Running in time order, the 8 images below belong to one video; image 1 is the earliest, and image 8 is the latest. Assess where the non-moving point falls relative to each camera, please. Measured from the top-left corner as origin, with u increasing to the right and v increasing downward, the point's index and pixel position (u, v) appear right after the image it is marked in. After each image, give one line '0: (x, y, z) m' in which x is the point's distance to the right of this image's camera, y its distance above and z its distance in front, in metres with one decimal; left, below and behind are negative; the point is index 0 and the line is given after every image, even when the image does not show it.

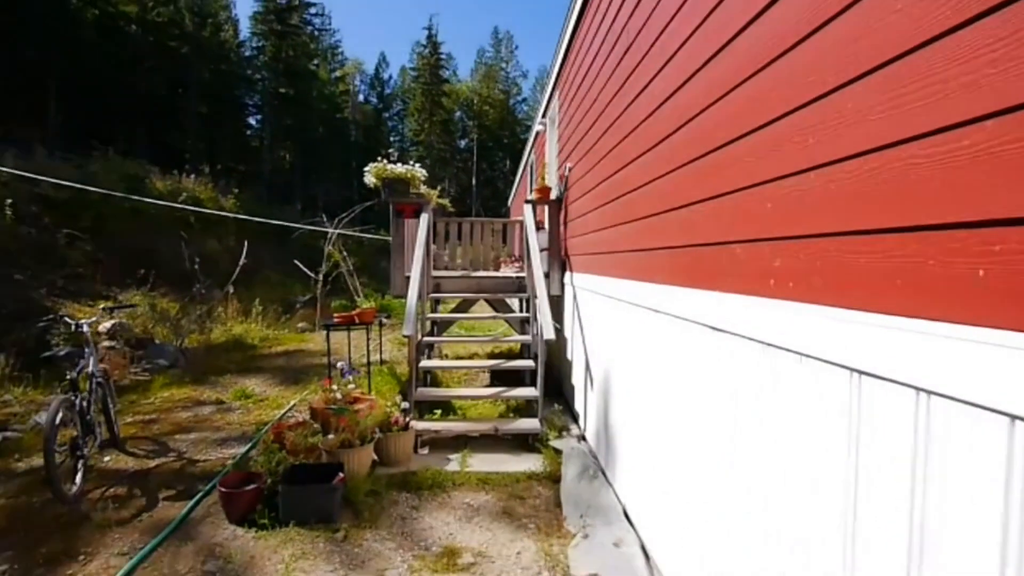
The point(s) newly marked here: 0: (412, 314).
0: (-1.1, -0.3, +4.8) m
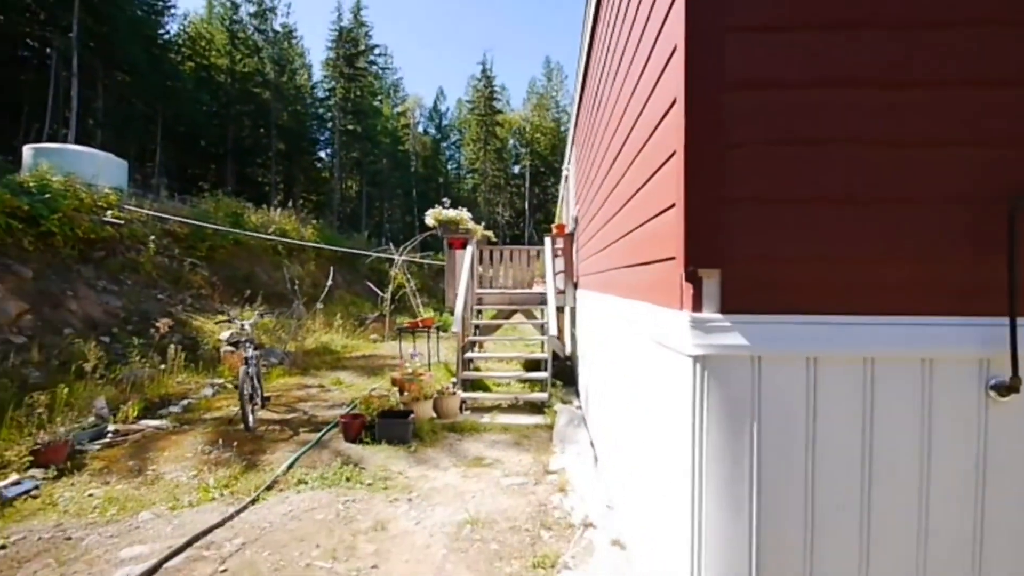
0: (-0.8, -0.5, +6.8) m
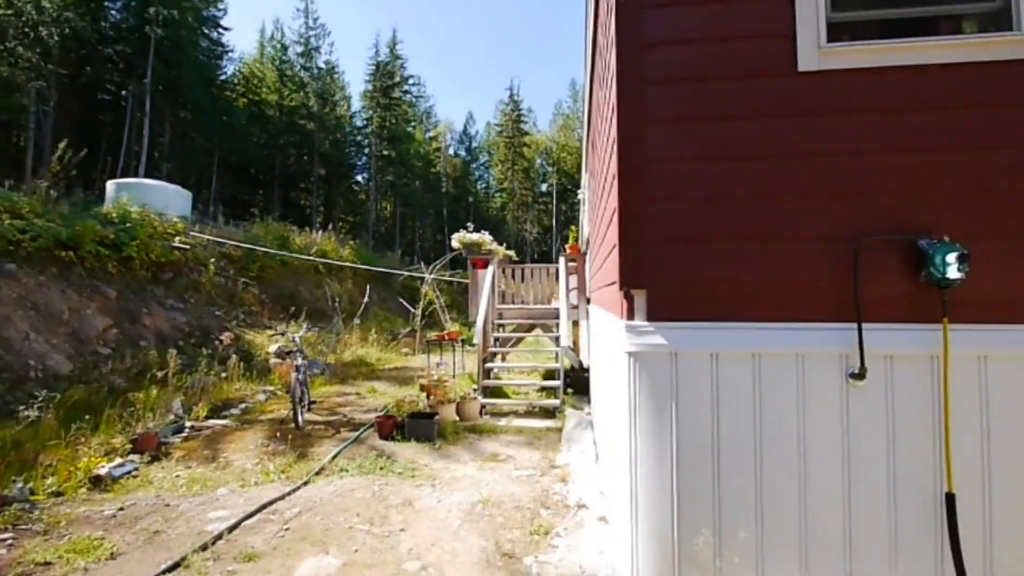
0: (-0.6, -0.8, +7.6) m
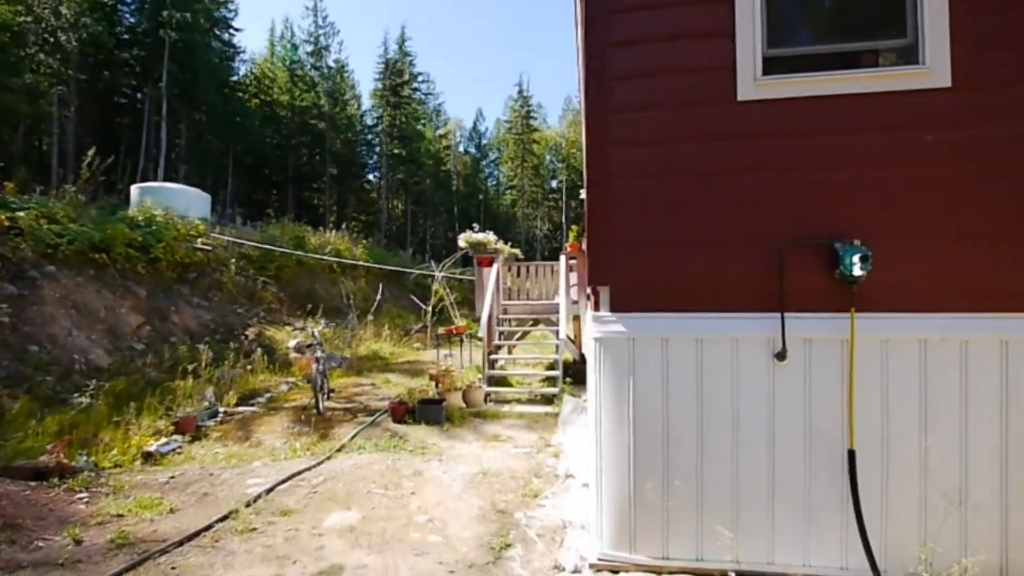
0: (-0.5, -0.7, +8.1) m
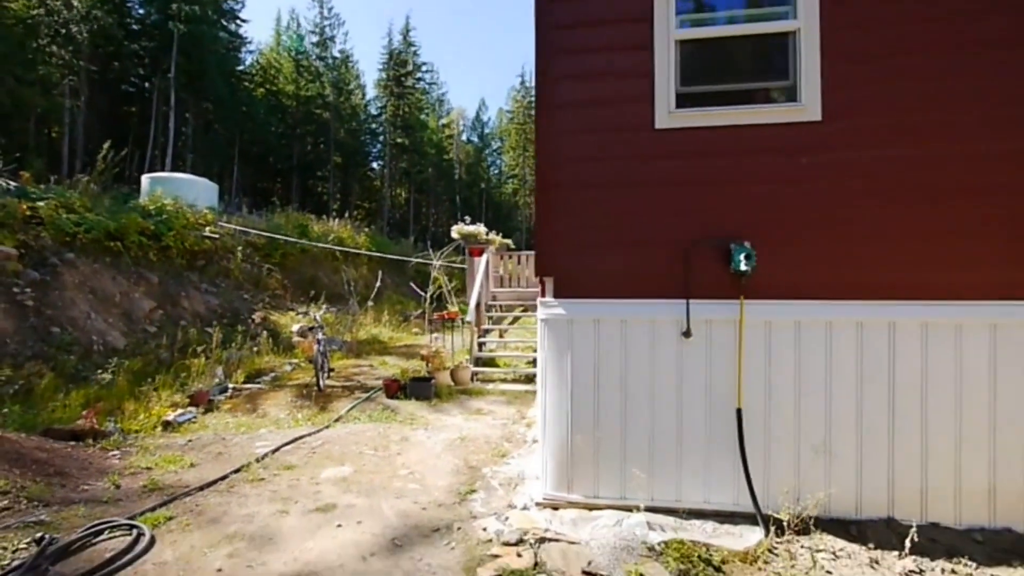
0: (-0.8, -0.5, +8.8) m
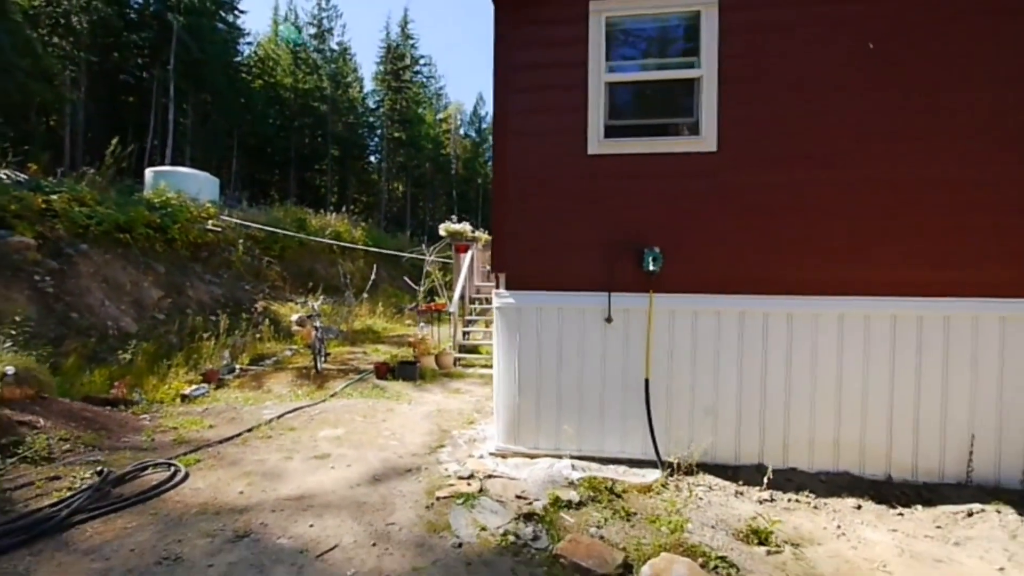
0: (-1.2, -0.3, +9.7) m
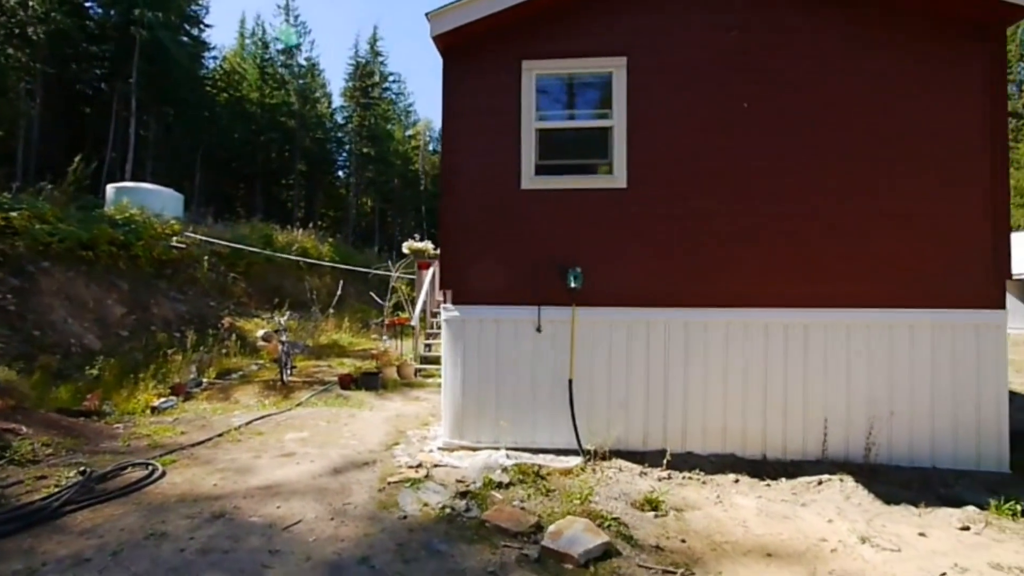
0: (-2.2, -0.7, +10.3) m
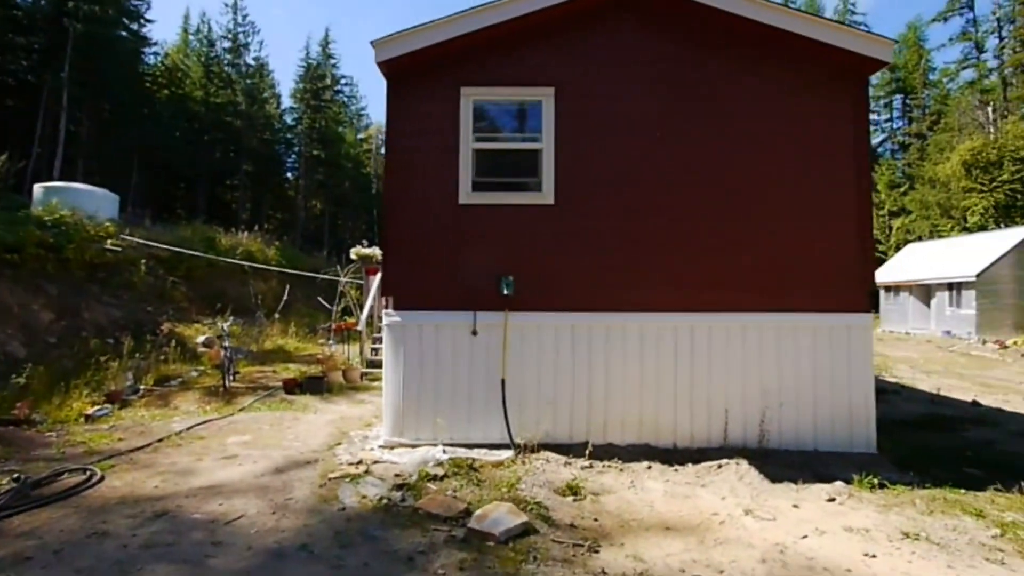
0: (-3.4, -0.8, +10.5) m
